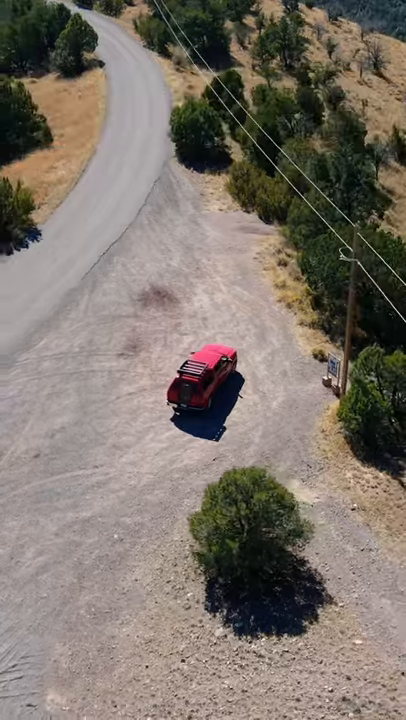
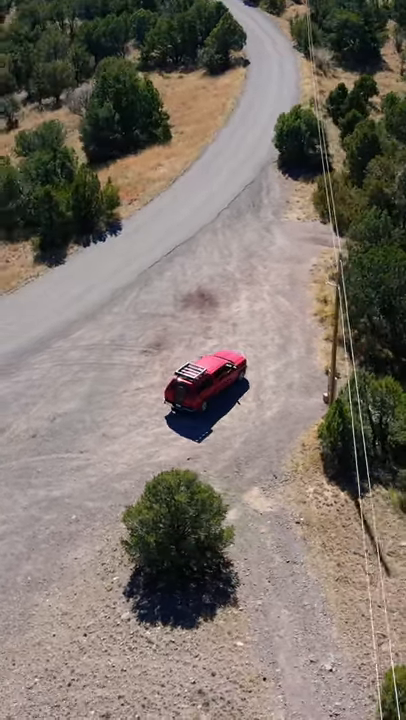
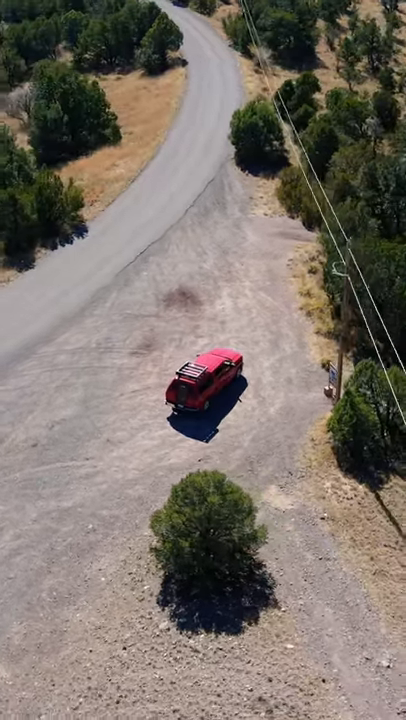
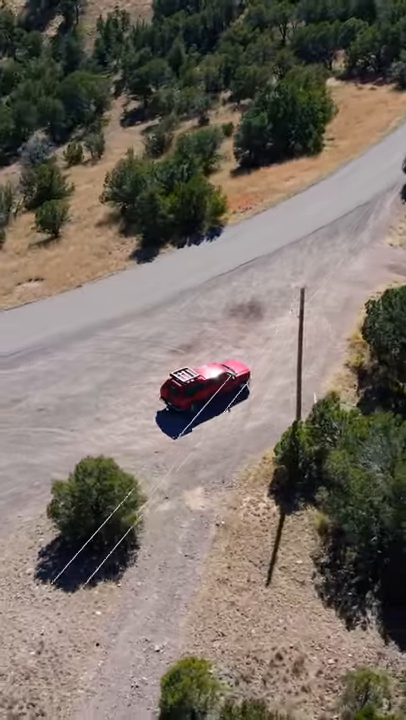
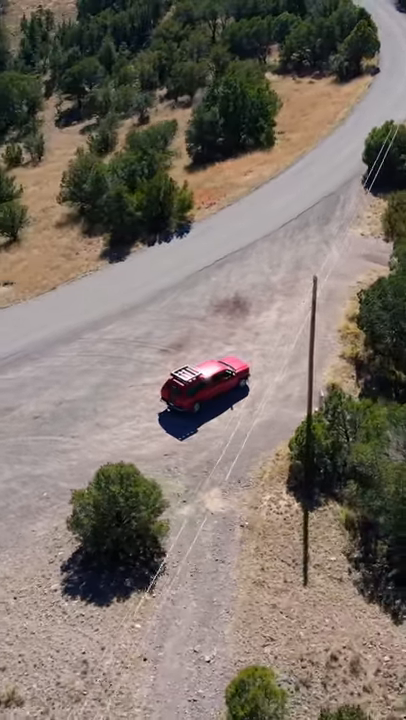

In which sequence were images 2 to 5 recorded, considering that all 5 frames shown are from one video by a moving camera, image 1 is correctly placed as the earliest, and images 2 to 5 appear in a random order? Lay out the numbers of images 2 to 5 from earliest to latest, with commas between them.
3, 2, 5, 4
